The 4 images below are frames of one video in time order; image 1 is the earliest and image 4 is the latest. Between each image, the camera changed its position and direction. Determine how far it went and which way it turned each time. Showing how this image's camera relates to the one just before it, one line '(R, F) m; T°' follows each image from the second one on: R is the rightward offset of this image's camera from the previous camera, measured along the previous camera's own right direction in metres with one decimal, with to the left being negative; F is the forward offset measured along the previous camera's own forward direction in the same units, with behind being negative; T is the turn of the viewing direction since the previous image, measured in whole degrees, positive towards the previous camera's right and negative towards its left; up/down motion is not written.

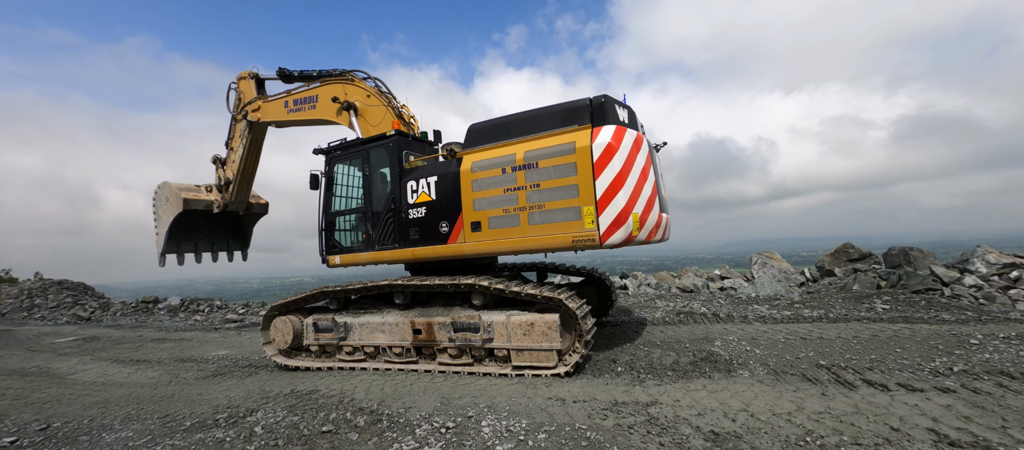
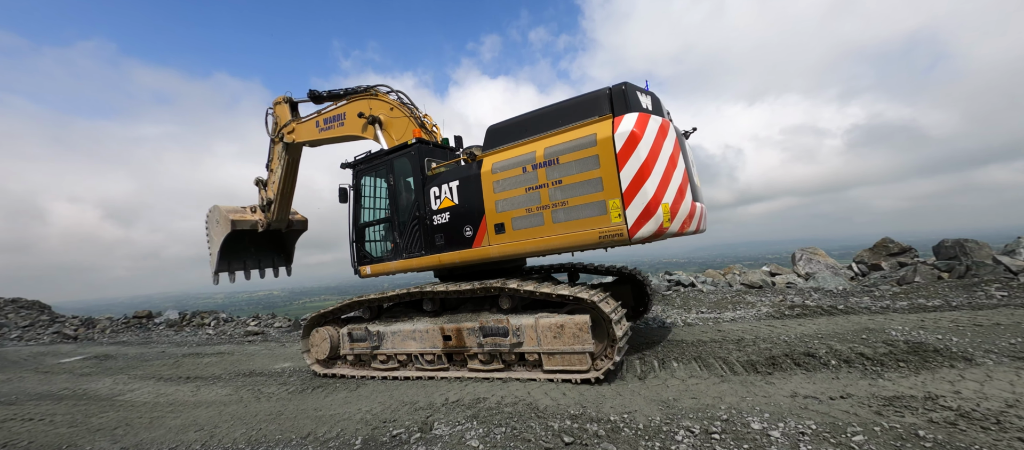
(-1.8, +0.5) m; +4°
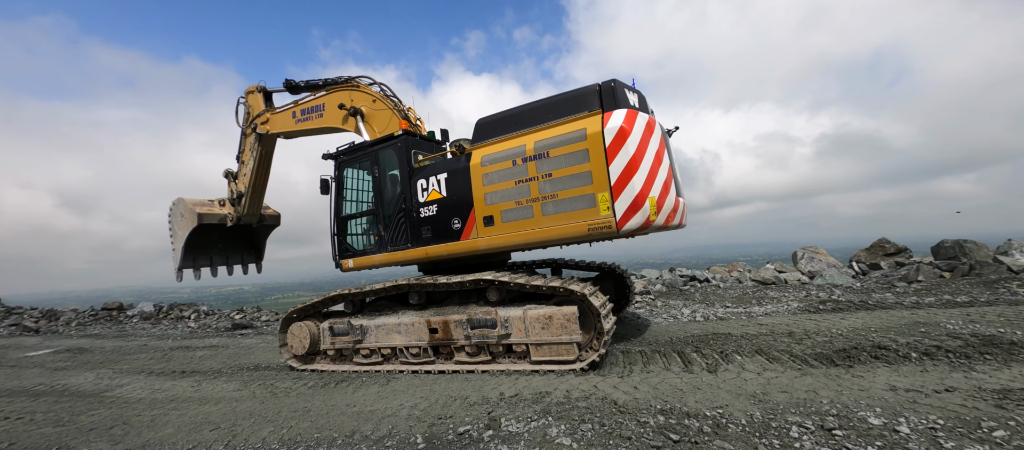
(-0.7, +0.3) m; +3°
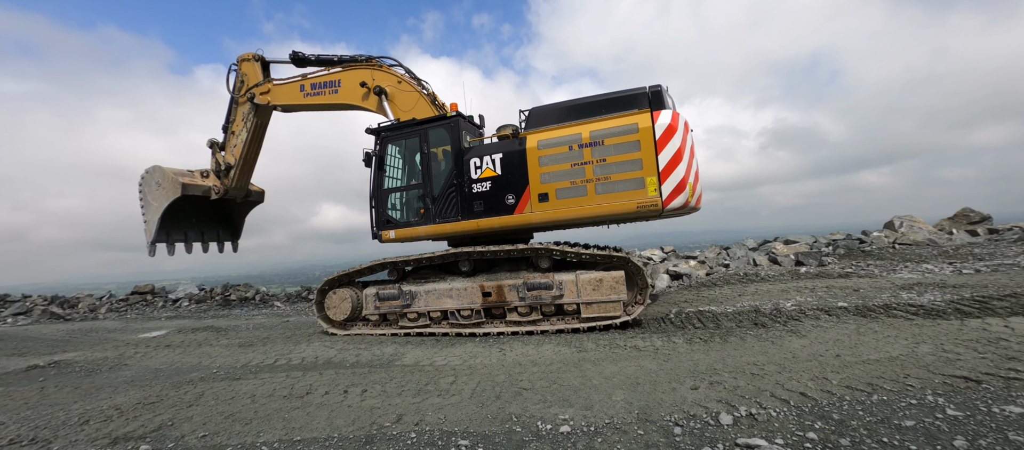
(-4.0, +0.8) m; +6°
